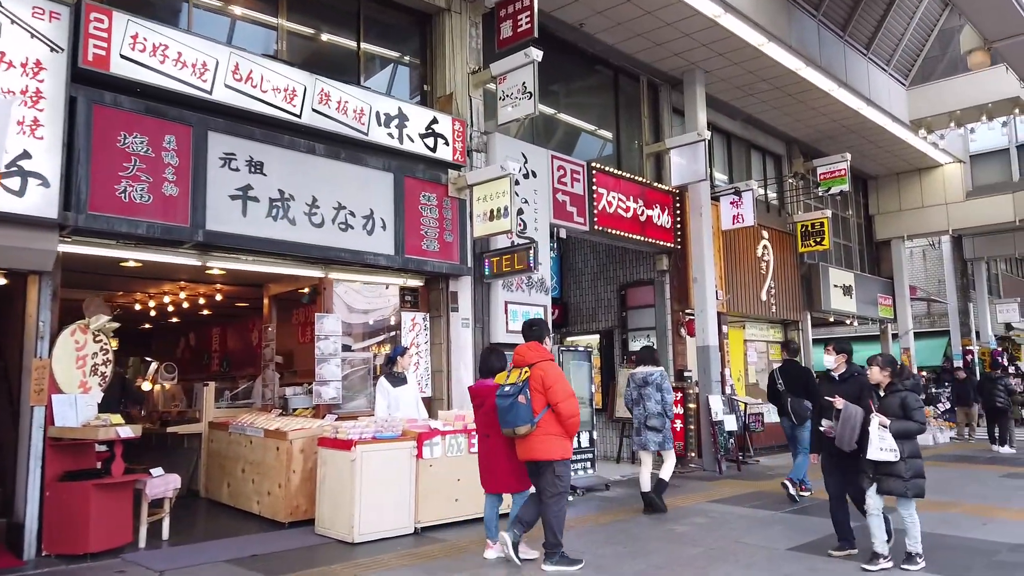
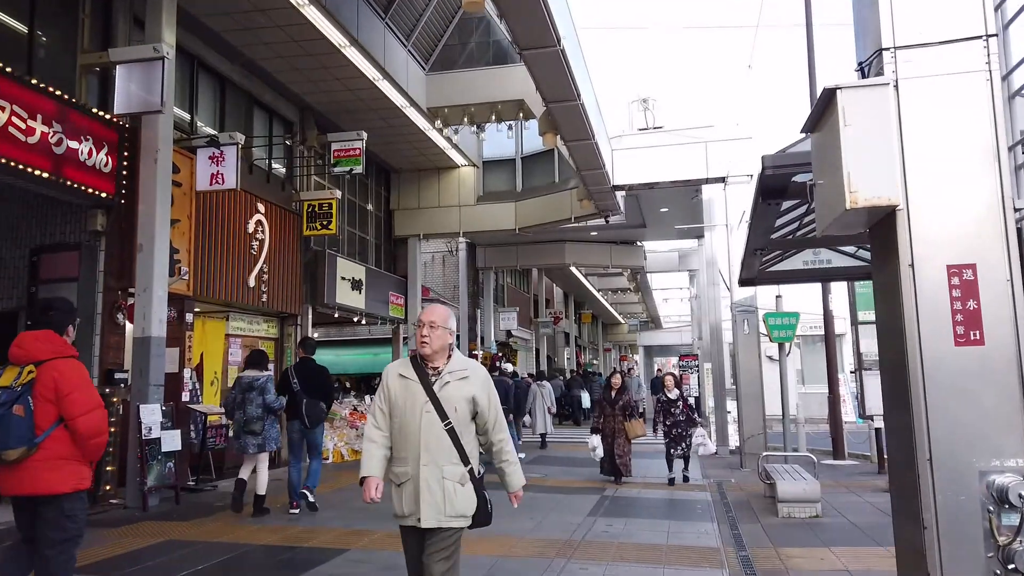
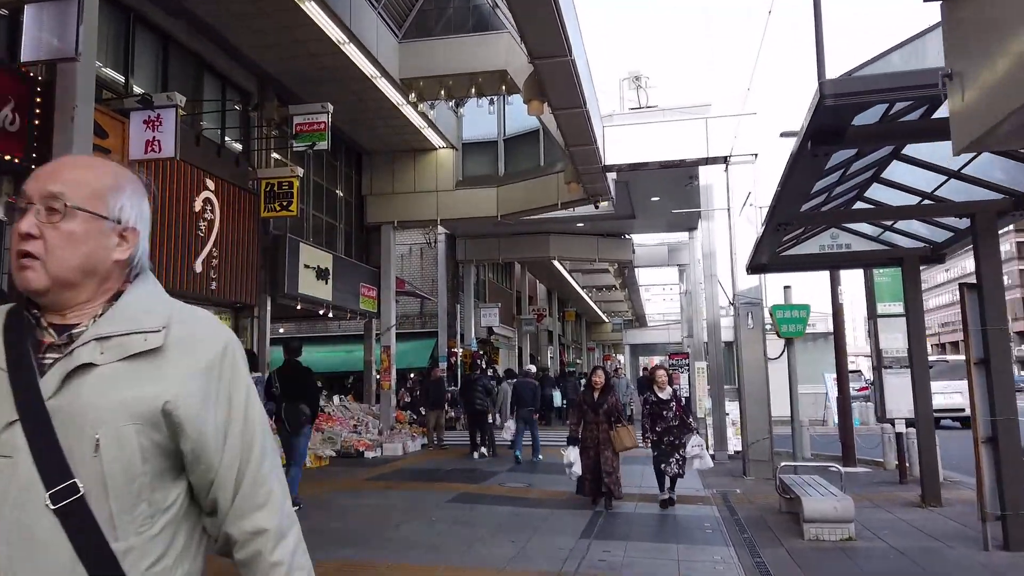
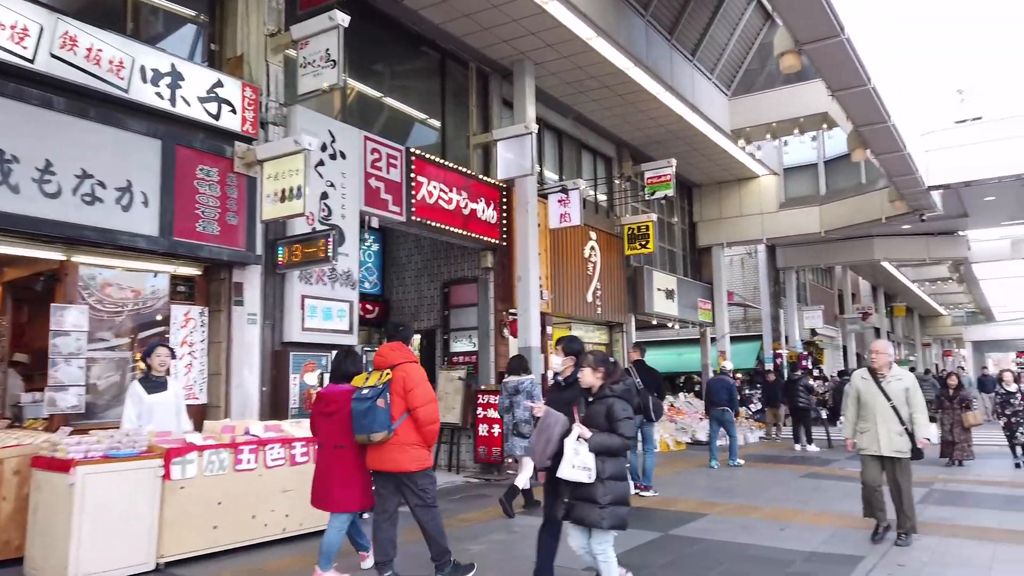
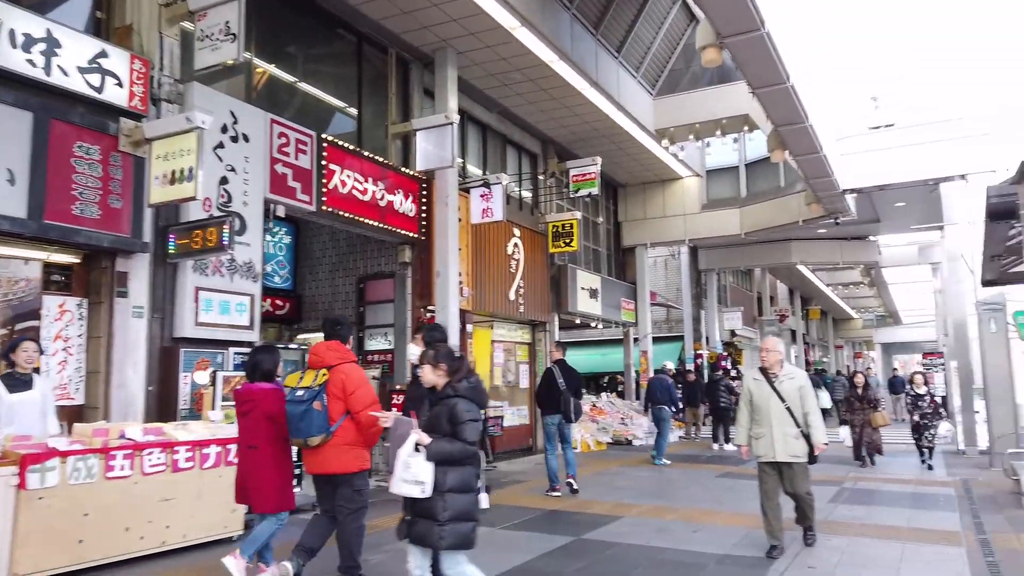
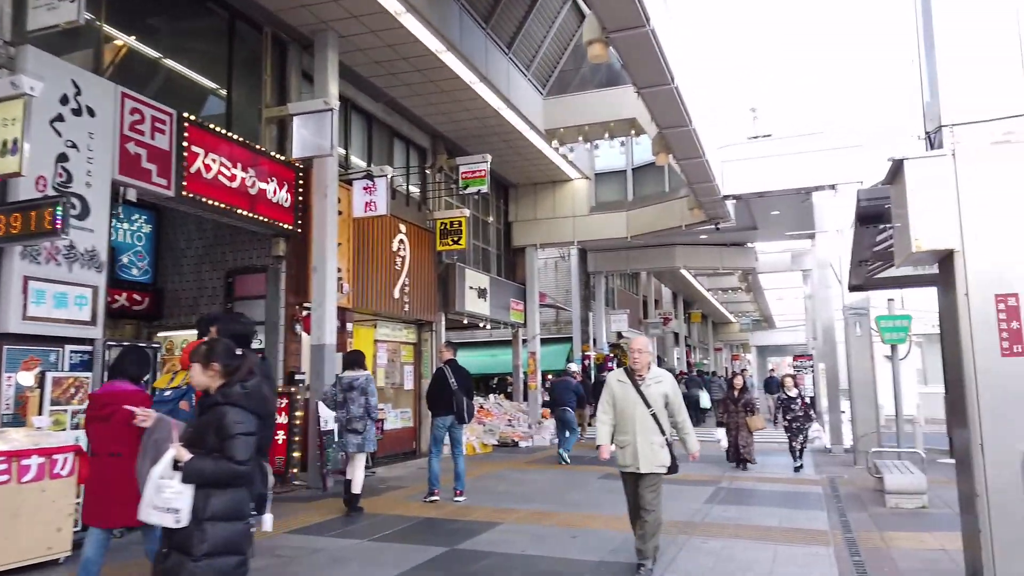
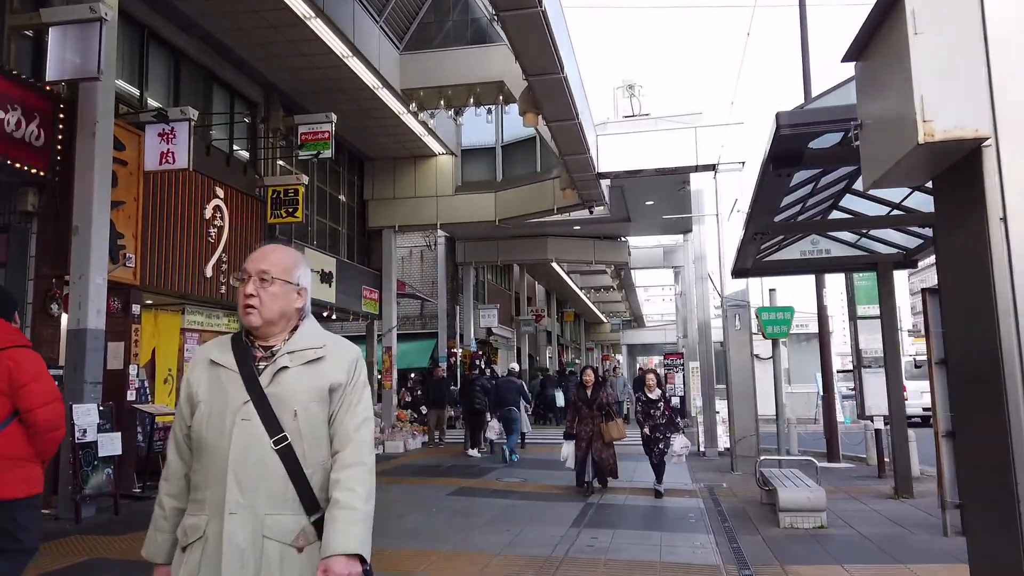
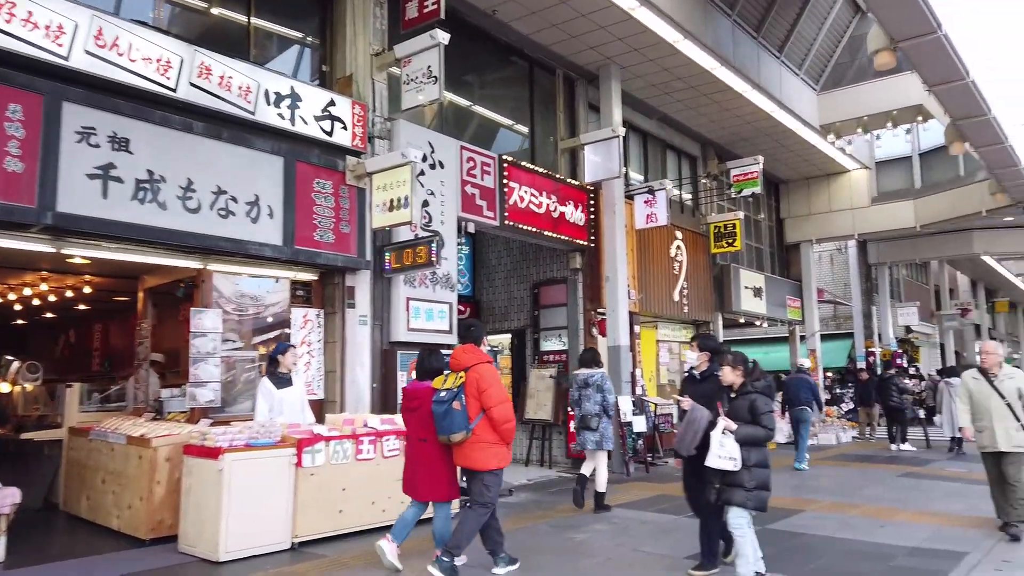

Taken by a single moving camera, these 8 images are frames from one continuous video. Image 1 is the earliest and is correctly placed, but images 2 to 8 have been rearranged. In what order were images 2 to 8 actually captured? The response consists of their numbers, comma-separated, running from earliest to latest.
8, 4, 5, 6, 2, 7, 3
